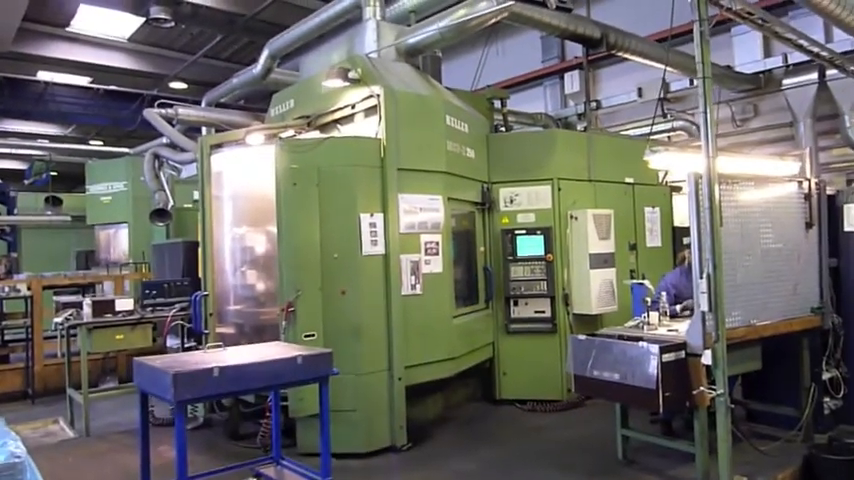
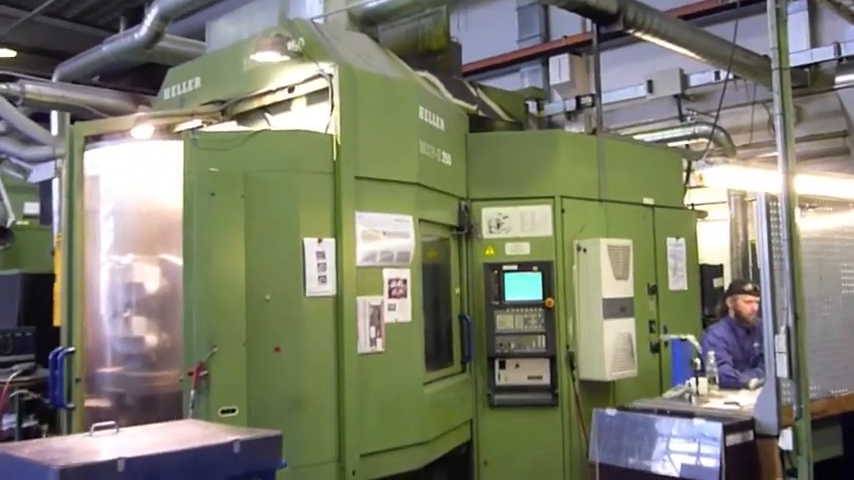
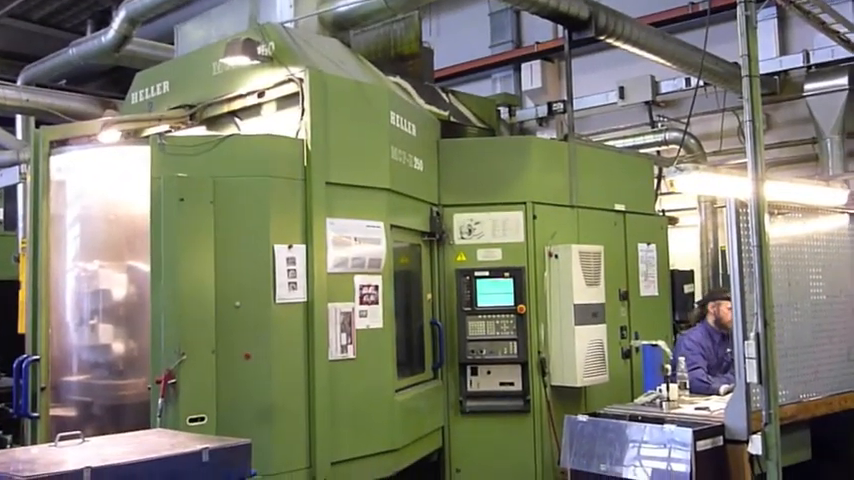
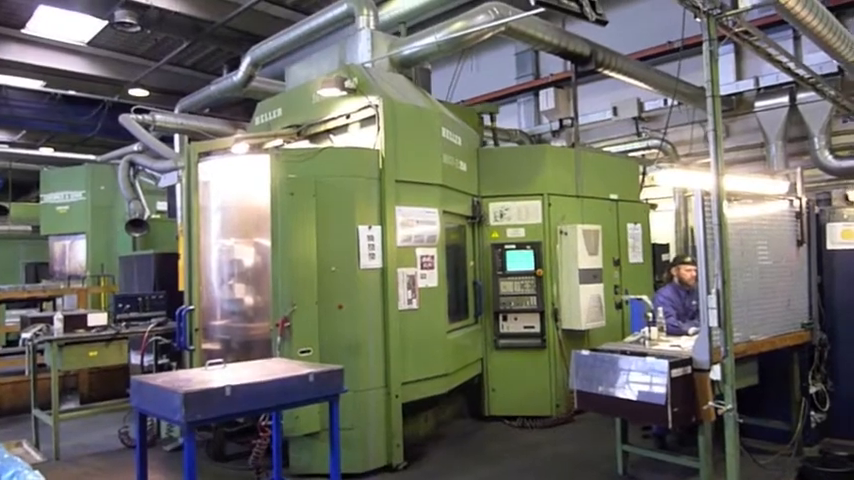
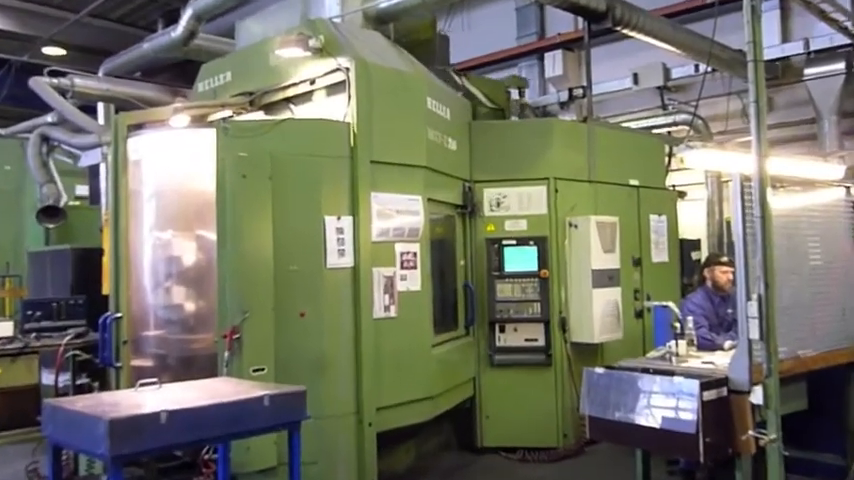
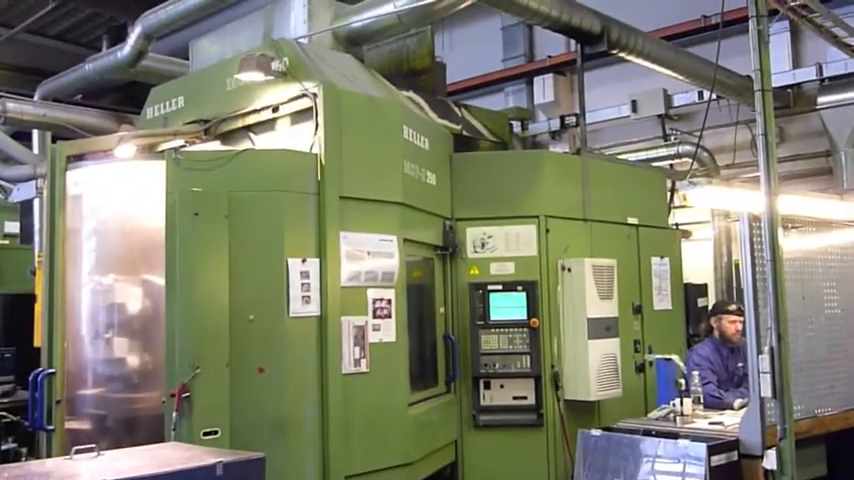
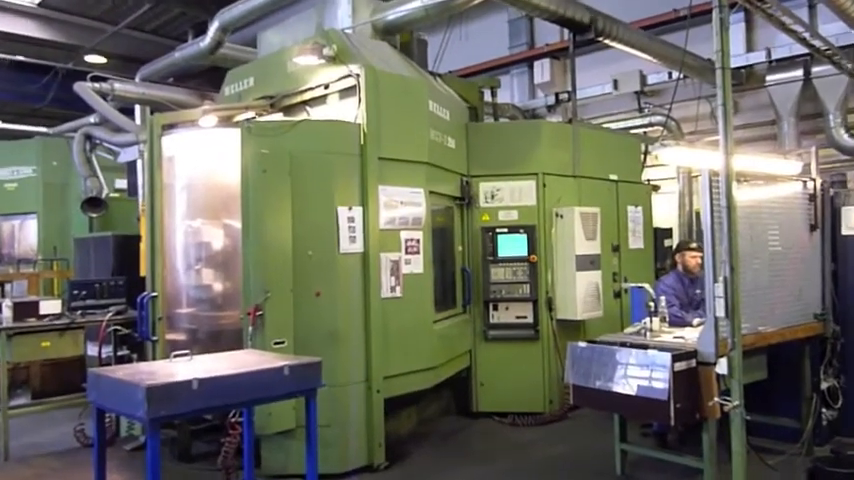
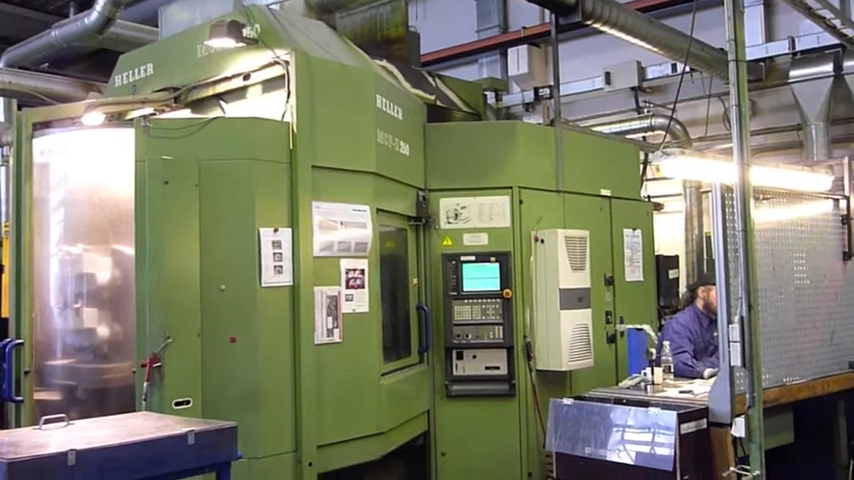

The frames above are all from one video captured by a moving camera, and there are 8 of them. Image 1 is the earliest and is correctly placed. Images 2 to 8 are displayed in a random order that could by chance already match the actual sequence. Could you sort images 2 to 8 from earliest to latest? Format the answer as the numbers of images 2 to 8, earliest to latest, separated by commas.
4, 7, 5, 2, 6, 3, 8
